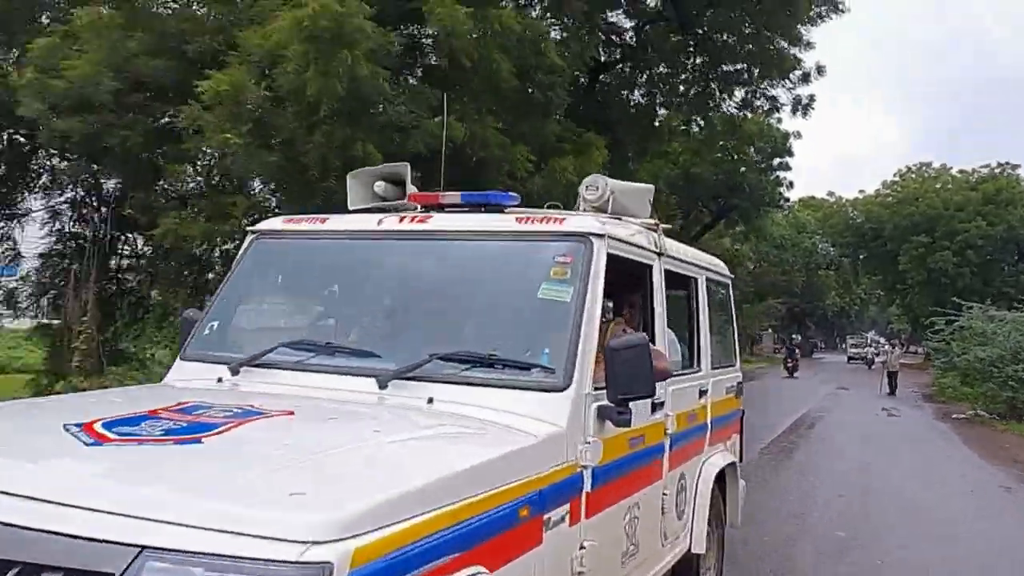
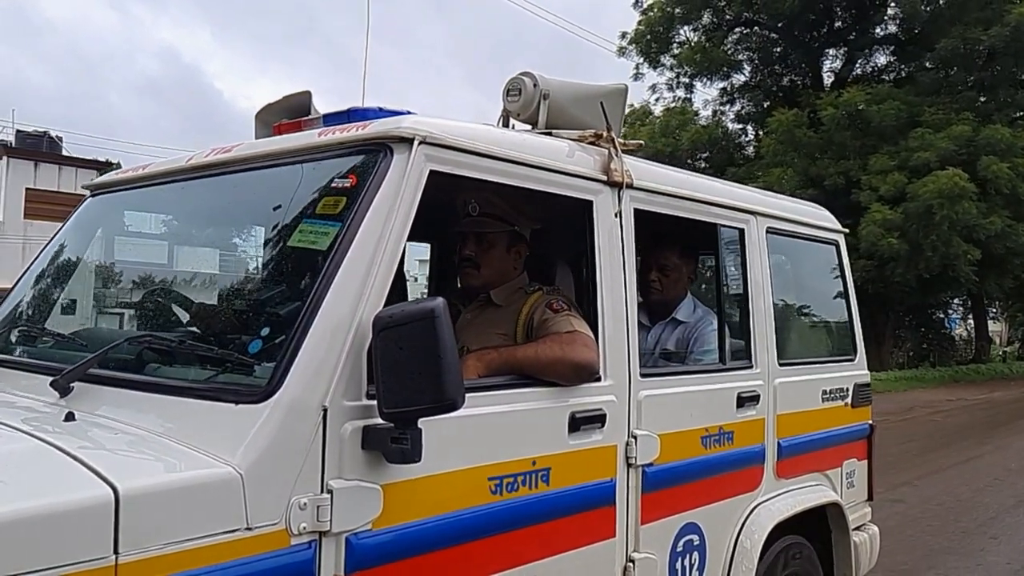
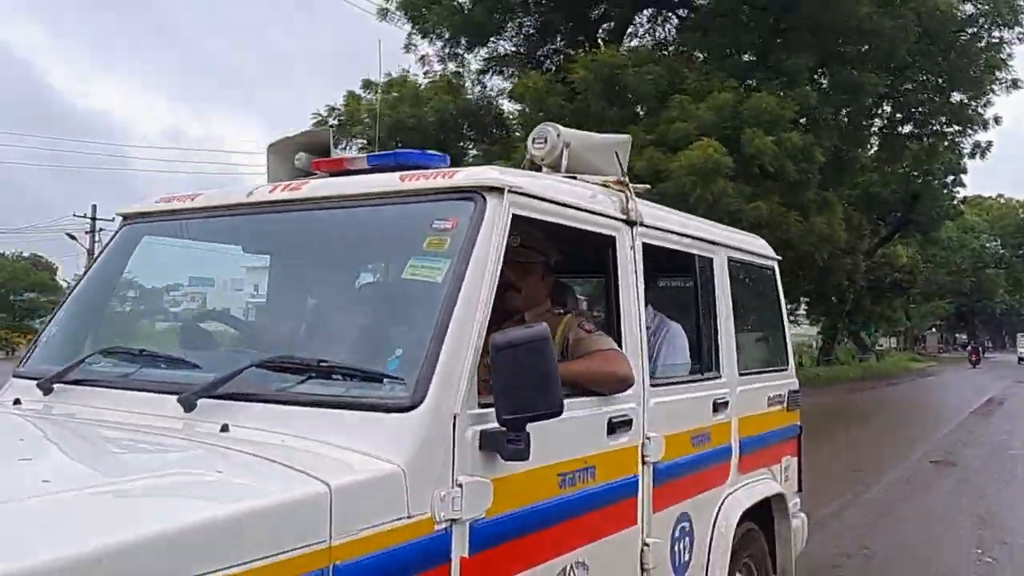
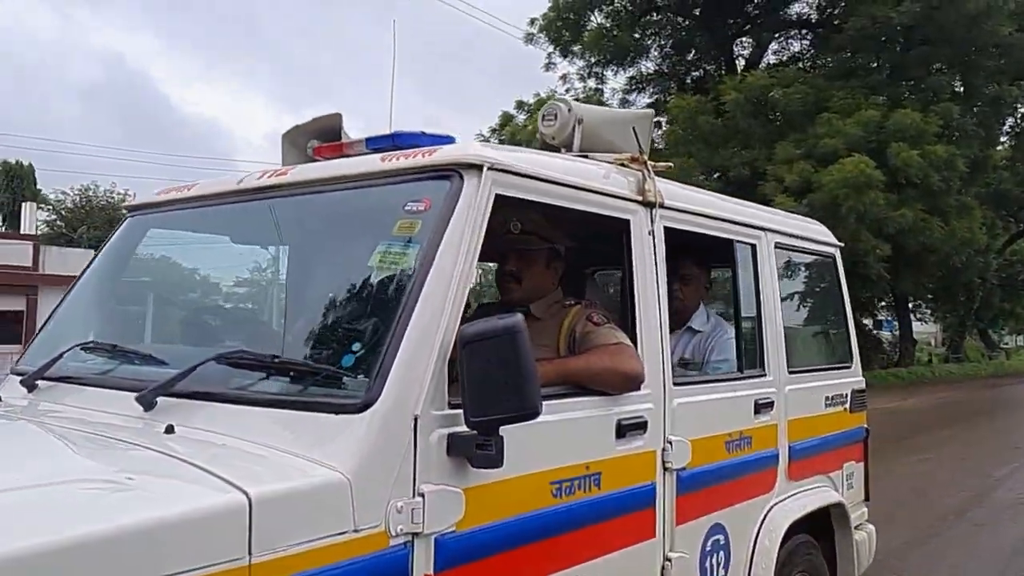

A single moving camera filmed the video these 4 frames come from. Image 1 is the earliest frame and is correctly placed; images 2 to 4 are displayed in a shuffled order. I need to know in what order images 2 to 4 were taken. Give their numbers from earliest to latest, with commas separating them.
3, 4, 2
